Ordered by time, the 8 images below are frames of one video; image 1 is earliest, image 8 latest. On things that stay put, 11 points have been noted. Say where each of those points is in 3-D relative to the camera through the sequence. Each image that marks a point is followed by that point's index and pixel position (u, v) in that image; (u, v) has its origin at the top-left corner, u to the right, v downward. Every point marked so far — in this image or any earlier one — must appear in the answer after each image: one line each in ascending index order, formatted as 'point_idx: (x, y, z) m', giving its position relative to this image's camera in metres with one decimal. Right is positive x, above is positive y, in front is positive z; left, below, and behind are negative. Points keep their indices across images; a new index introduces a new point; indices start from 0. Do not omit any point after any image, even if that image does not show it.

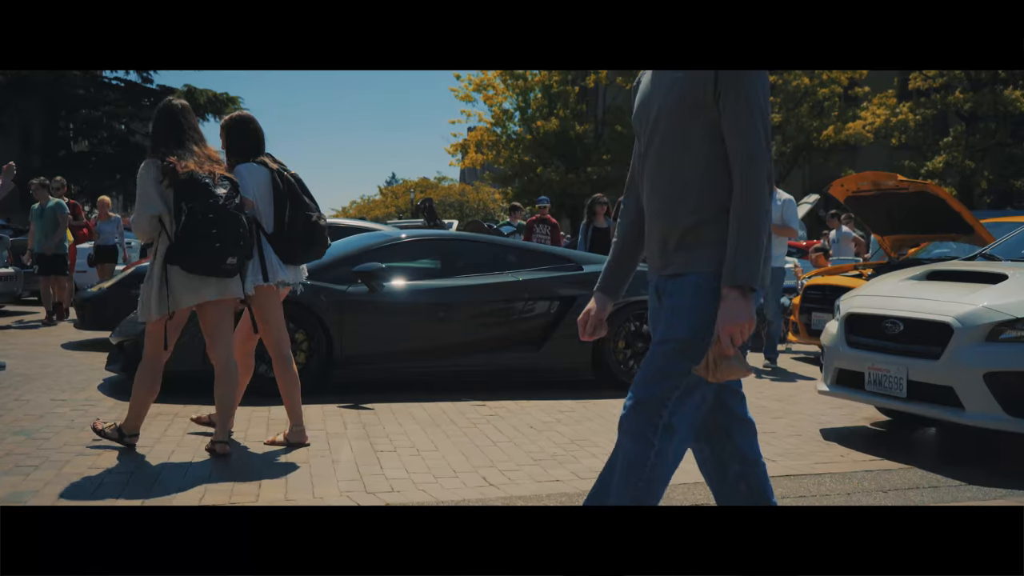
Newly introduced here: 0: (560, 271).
0: (+0.4, +0.1, +8.8) m
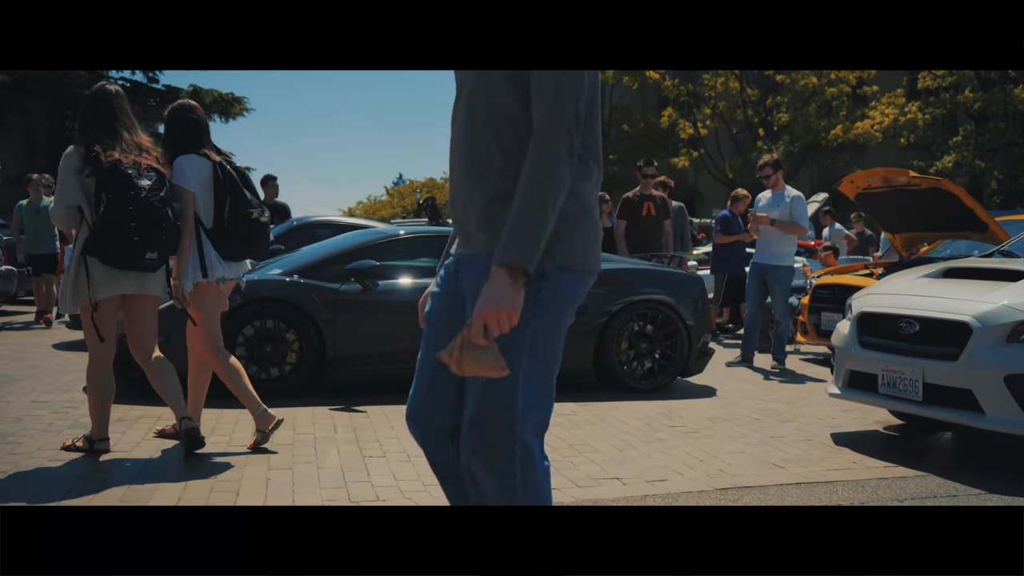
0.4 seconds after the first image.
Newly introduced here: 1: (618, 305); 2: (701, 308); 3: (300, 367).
0: (+0.4, +0.2, +8.5) m
1: (+0.8, -0.1, +8.4) m
2: (+1.5, -0.2, +8.7) m
3: (-1.5, -0.5, +7.7) m
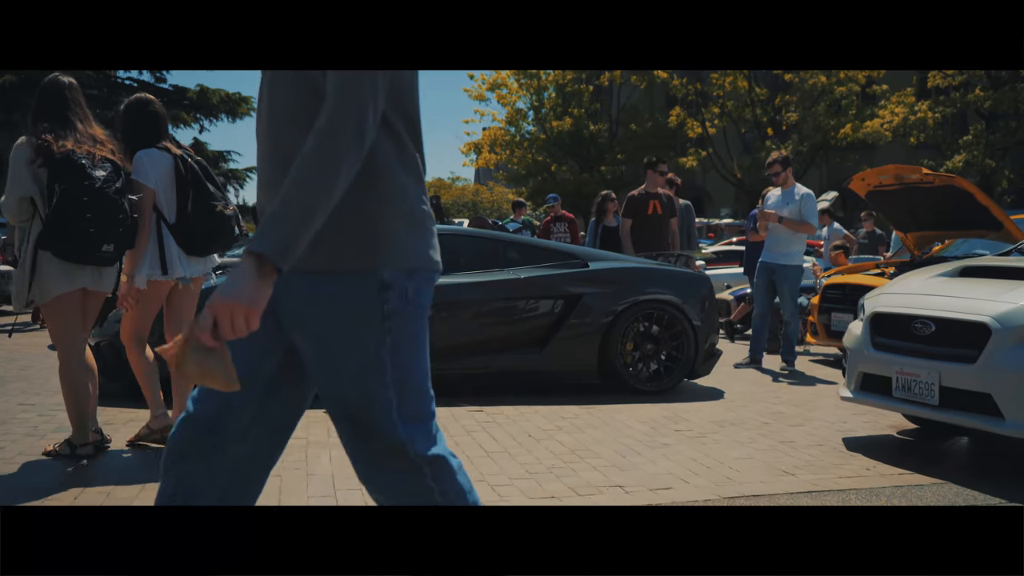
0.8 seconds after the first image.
0: (+0.4, +0.2, +8.3) m
1: (+0.8, -0.1, +8.2) m
2: (+1.5, -0.2, +8.5) m
3: (-1.4, -0.5, +7.5) m
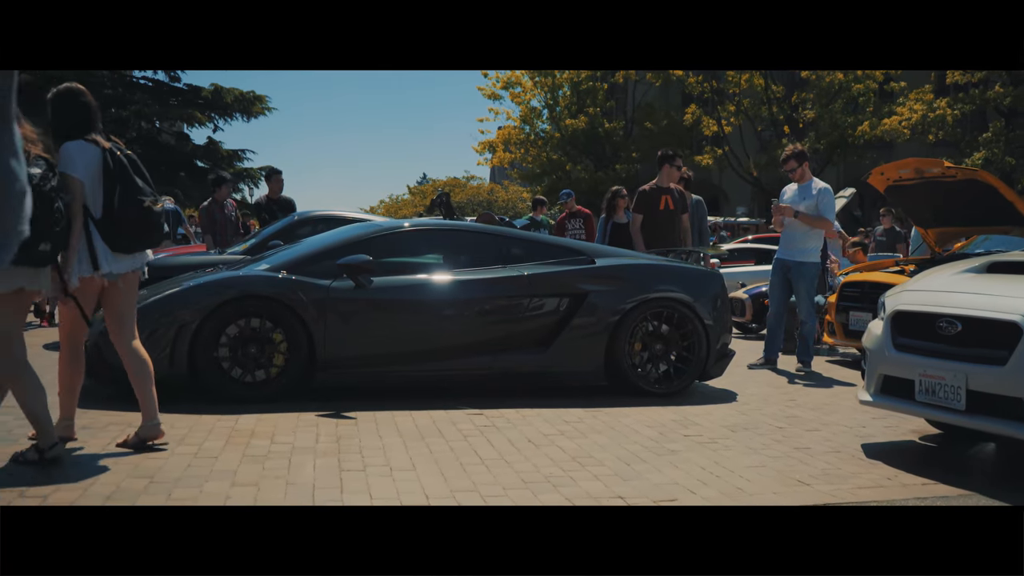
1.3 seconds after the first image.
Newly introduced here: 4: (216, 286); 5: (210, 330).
0: (+0.4, +0.2, +7.9) m
1: (+0.8, -0.1, +7.8) m
2: (+1.5, -0.1, +8.2) m
3: (-1.4, -0.5, +7.1) m
4: (-1.9, 0.0, +7.1) m
5: (-1.9, -0.3, +7.0) m
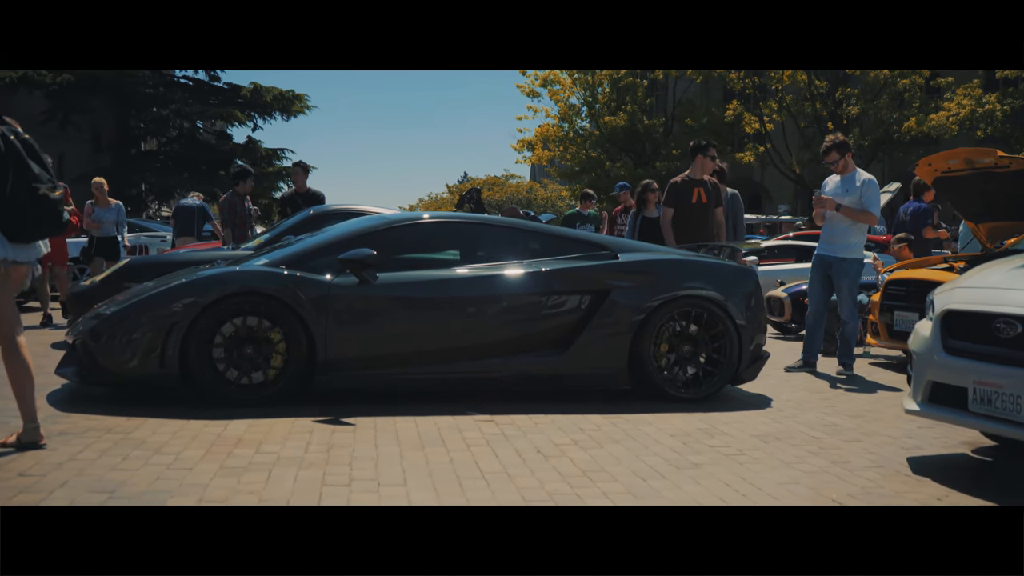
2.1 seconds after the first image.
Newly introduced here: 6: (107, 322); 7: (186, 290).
0: (+0.5, +0.2, +7.4) m
1: (+0.9, -0.1, +7.3) m
2: (+1.7, -0.1, +7.6) m
3: (-1.3, -0.5, +6.7) m
4: (-1.8, 0.0, +6.7) m
5: (-1.8, -0.2, +6.6) m
6: (-2.4, -0.2, +6.6) m
7: (-1.9, 0.0, +6.6) m
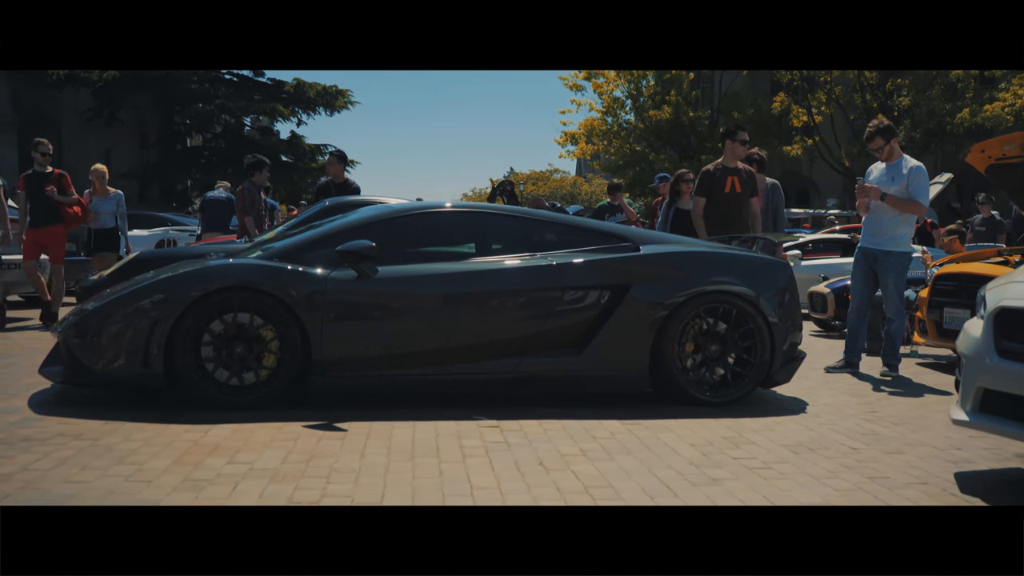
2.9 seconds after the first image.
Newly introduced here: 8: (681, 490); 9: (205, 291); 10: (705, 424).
0: (+0.6, +0.2, +6.9) m
1: (+1.0, -0.1, +6.7) m
2: (+1.7, -0.1, +7.0) m
3: (-1.3, -0.5, +6.2) m
4: (-1.8, +0.1, +6.2) m
5: (-1.8, -0.2, +6.2) m
6: (-2.4, -0.2, +6.2) m
7: (-1.9, 0.0, +6.2) m
8: (+0.7, -0.8, +4.4) m
9: (-1.7, 0.0, +6.2) m
10: (+1.0, -0.7, +5.9) m
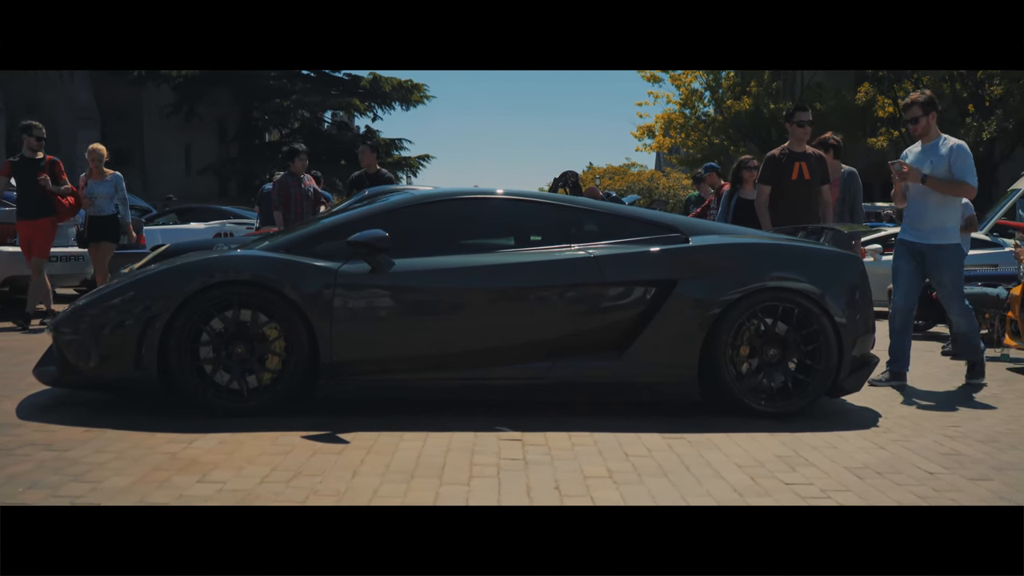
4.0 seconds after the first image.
0: (+0.8, +0.2, +6.2) m
1: (+1.2, 0.0, +6.0) m
2: (+1.9, -0.1, +6.2) m
3: (-1.1, -0.4, +5.7) m
4: (-1.6, +0.1, +5.7) m
5: (-1.6, -0.2, +5.6) m
6: (-2.2, -0.1, +5.7) m
7: (-1.7, +0.1, +5.7) m
8: (+0.7, -0.8, +3.7) m
9: (-1.6, 0.0, +5.6) m
10: (+1.2, -0.7, +5.2) m
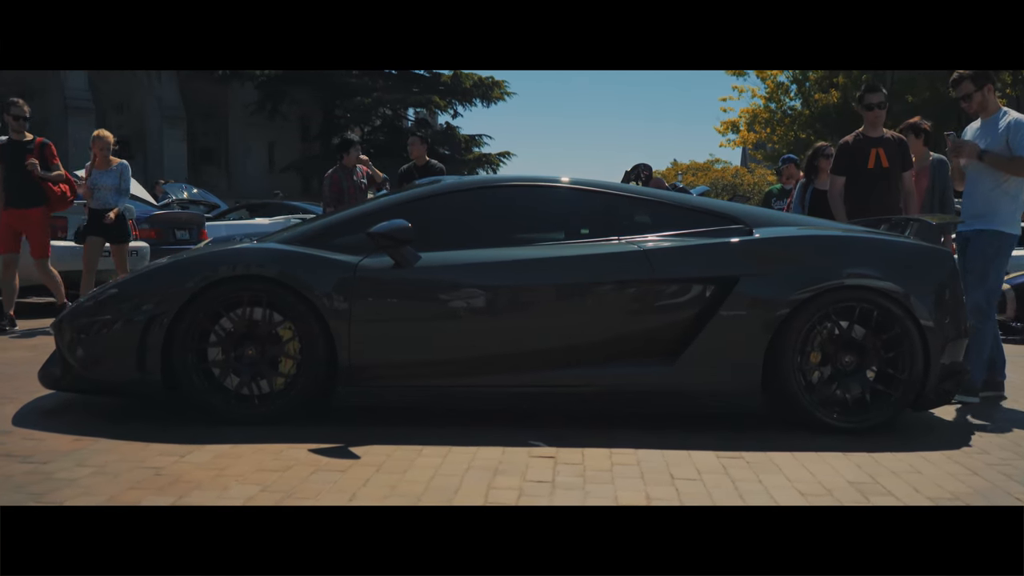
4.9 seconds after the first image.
0: (+1.0, +0.3, +5.5) m
1: (+1.4, 0.0, +5.3) m
2: (+2.2, -0.1, +5.5) m
3: (-1.0, -0.4, +5.1) m
4: (-1.4, +0.1, +5.2) m
5: (-1.5, -0.2, +5.1) m
6: (-2.0, -0.1, +5.2) m
7: (-1.5, +0.1, +5.2) m
8: (+0.7, -0.8, +3.1) m
9: (-1.4, 0.0, +5.2) m
10: (+1.3, -0.7, +4.5) m
